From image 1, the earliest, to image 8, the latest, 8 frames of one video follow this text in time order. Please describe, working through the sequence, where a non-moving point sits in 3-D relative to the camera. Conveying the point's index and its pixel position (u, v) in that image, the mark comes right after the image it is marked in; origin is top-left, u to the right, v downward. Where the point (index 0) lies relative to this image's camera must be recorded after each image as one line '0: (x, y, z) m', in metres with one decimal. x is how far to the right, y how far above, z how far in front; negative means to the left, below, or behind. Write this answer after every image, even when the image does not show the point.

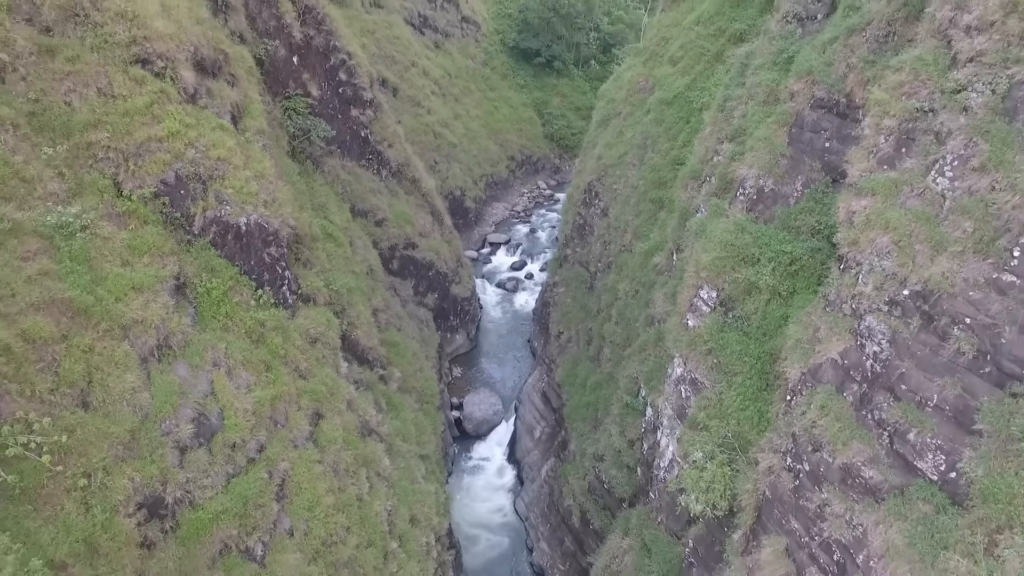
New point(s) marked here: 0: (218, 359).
0: (-6.6, -1.6, +12.5) m
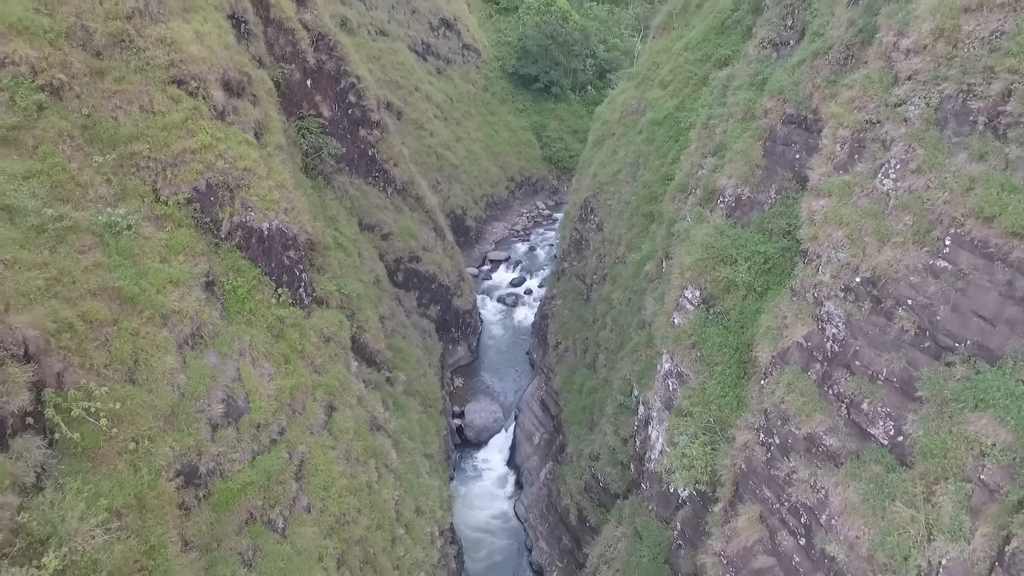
0: (-6.6, -1.5, +13.7) m
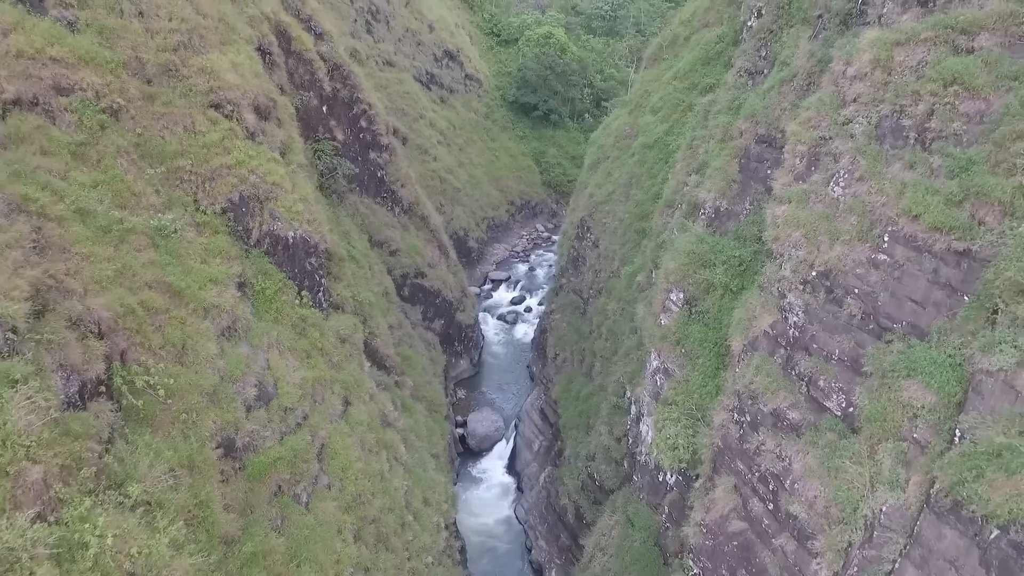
0: (-6.6, -1.5, +15.2) m
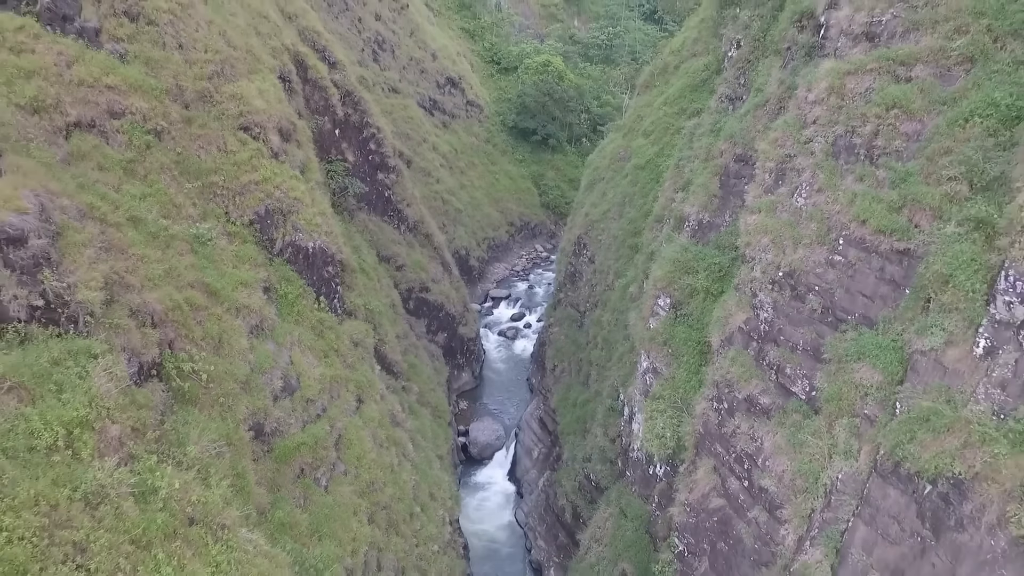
0: (-6.6, -1.6, +16.7) m
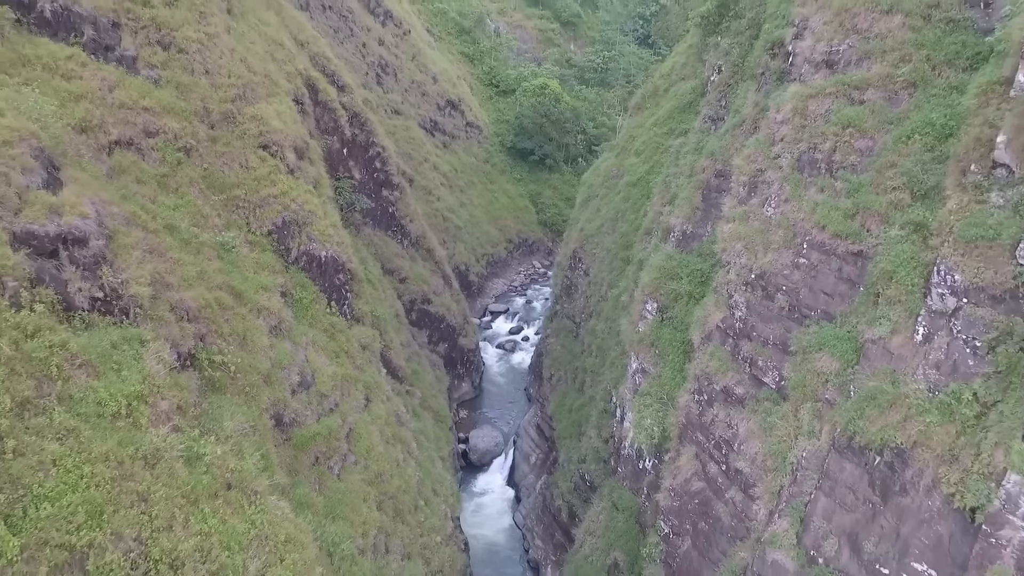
0: (-6.6, -1.8, +18.0) m
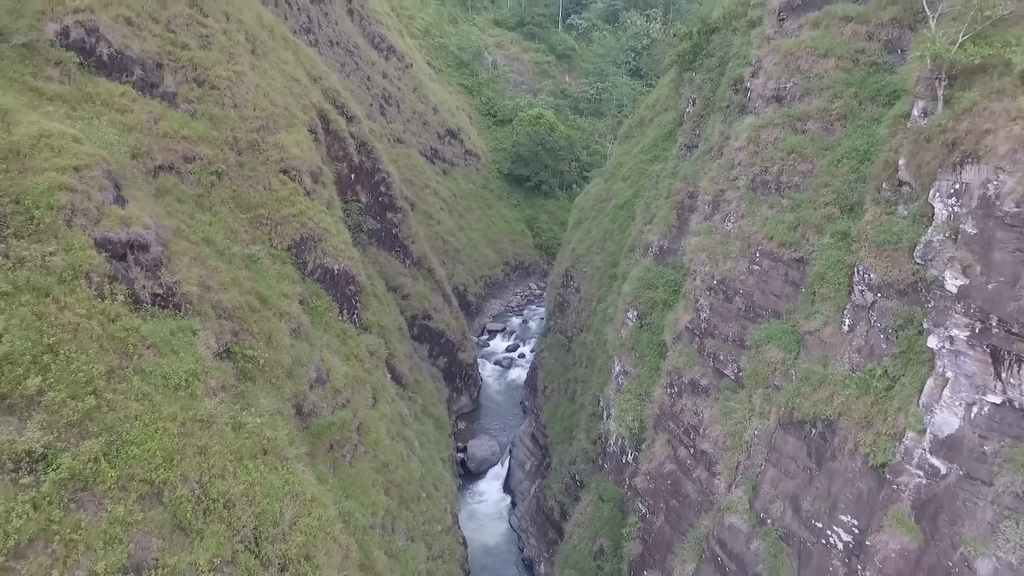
0: (-6.9, -2.1, +20.1) m
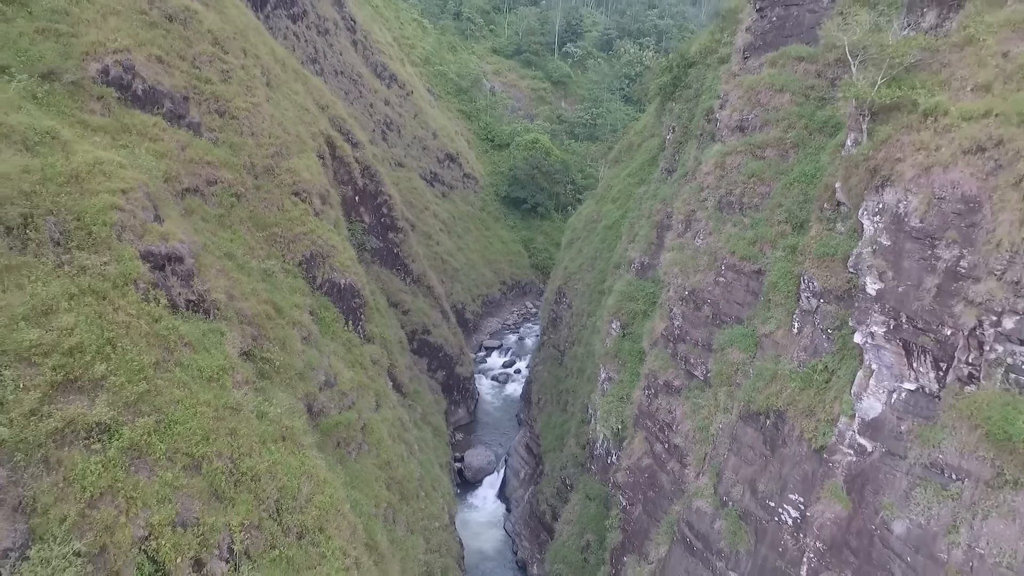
0: (-7.2, -2.5, +21.9) m
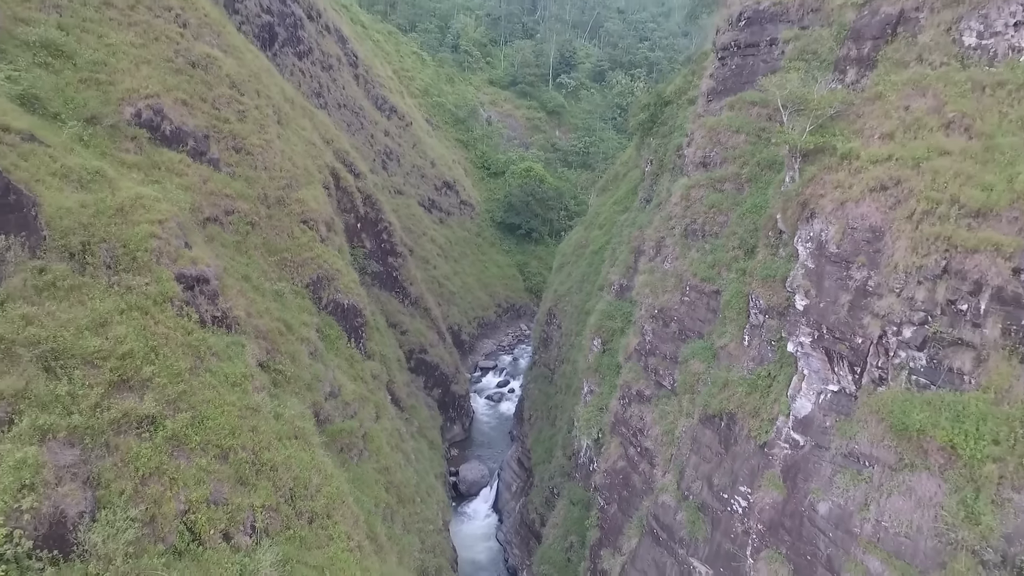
0: (-7.7, -3.4, +23.9) m
